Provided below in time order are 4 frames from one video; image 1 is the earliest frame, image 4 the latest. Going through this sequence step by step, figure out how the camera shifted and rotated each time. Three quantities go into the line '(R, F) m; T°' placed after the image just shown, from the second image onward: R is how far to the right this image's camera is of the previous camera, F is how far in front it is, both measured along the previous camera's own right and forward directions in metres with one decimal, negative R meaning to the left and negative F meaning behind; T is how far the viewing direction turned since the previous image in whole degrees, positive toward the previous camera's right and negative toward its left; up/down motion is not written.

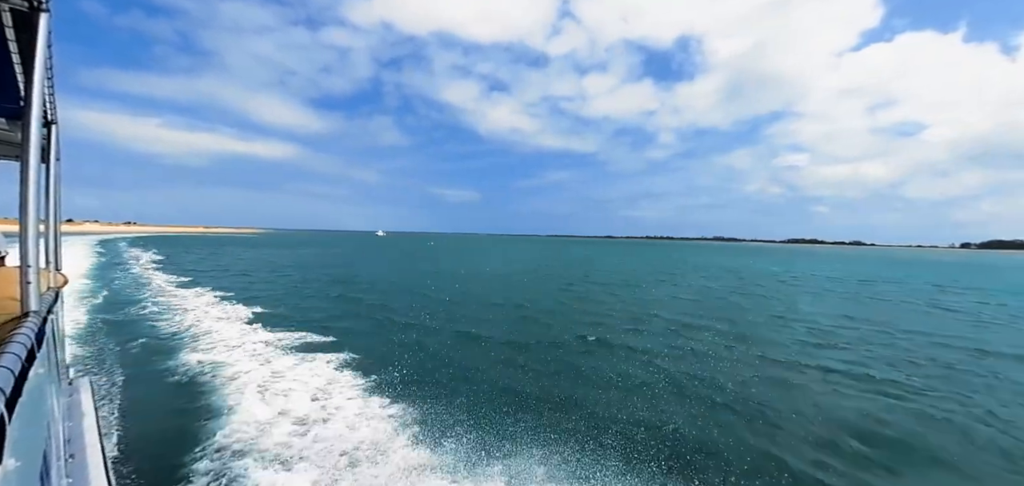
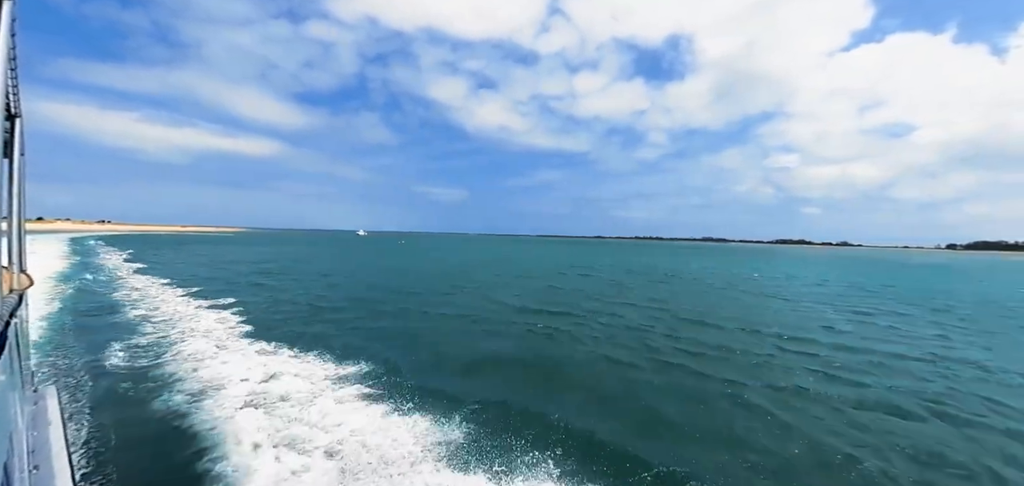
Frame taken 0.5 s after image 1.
(+0.6, +1.3) m; +1°
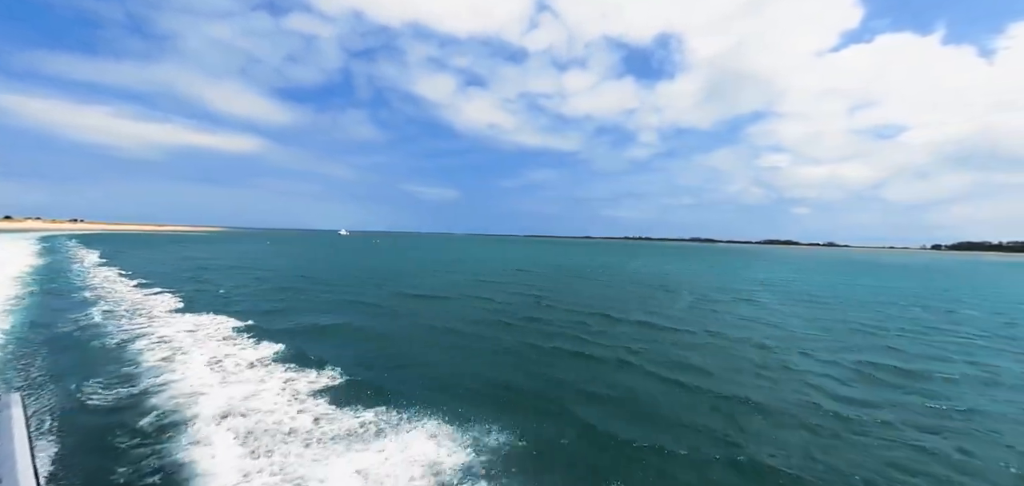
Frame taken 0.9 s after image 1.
(+1.7, +1.0) m; +1°
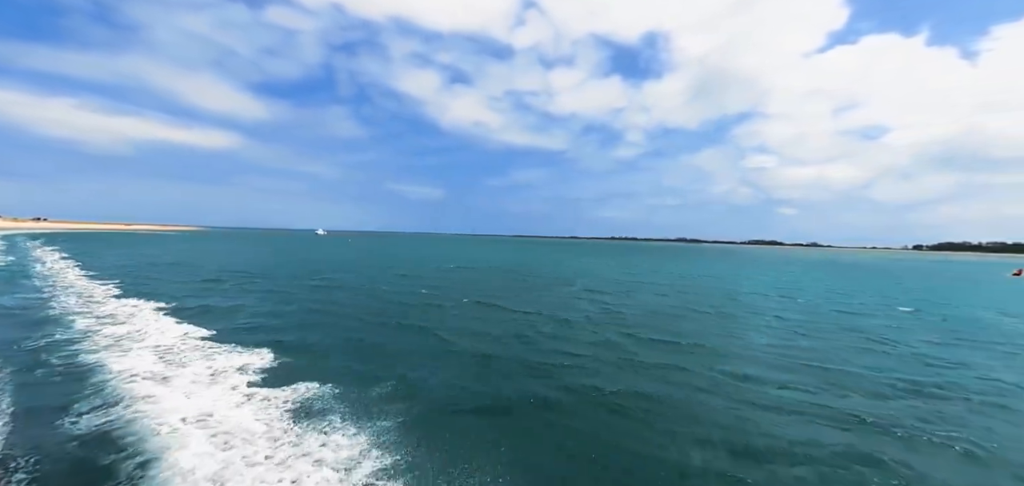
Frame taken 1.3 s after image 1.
(+1.4, +1.1) m; +1°
